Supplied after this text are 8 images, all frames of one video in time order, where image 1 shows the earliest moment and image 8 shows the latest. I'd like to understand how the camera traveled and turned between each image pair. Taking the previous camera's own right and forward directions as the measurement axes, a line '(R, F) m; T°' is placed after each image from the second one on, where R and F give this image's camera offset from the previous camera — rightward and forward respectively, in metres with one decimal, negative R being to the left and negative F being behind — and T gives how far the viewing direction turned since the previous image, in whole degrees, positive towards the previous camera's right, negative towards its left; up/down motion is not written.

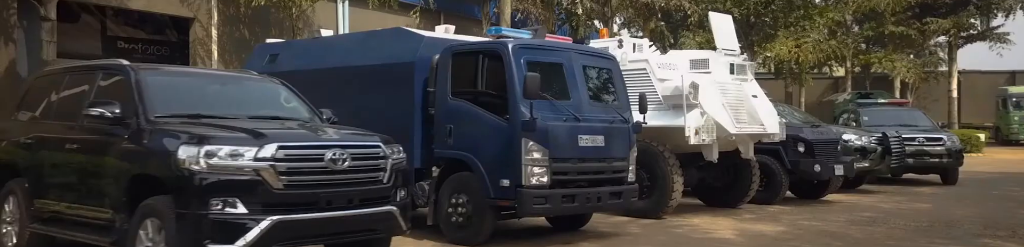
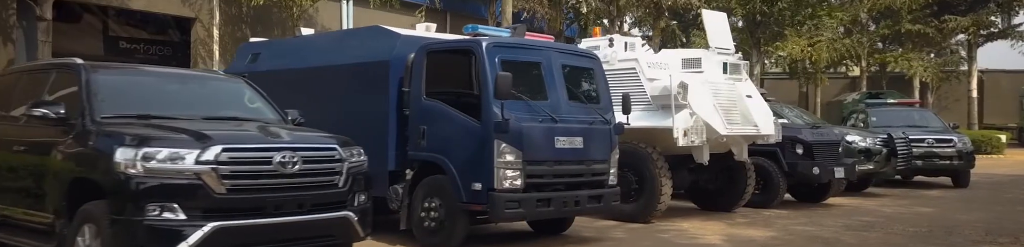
(+0.4, +0.2) m; -1°
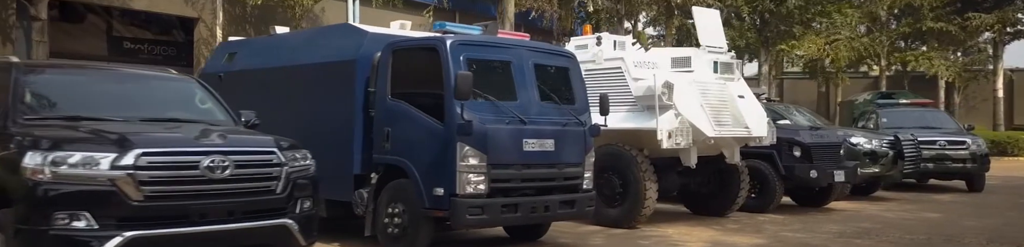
(+0.5, +0.3) m; -1°
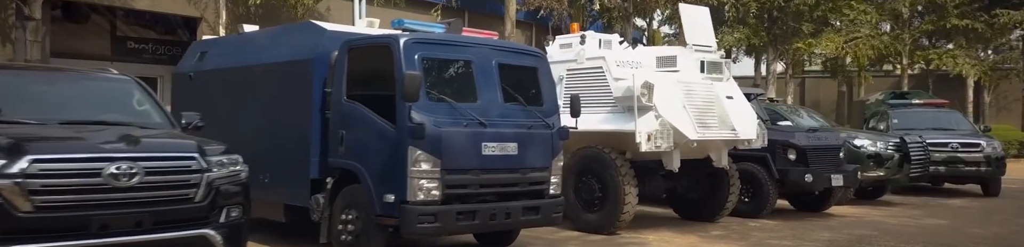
(+0.5, +0.3) m; -2°
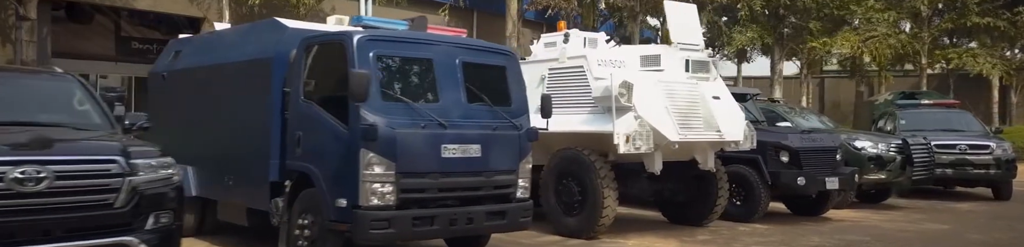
(+0.5, +0.2) m; -1°
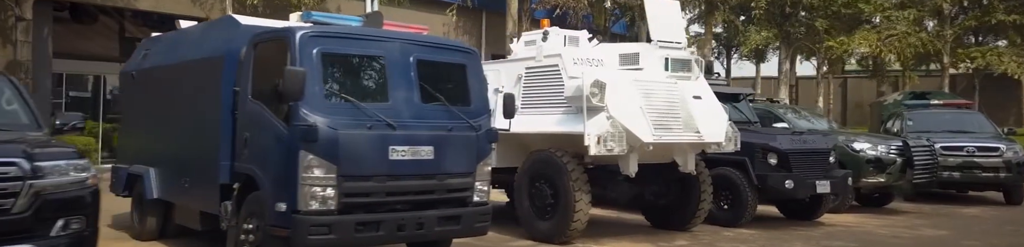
(+0.5, +0.3) m; -2°
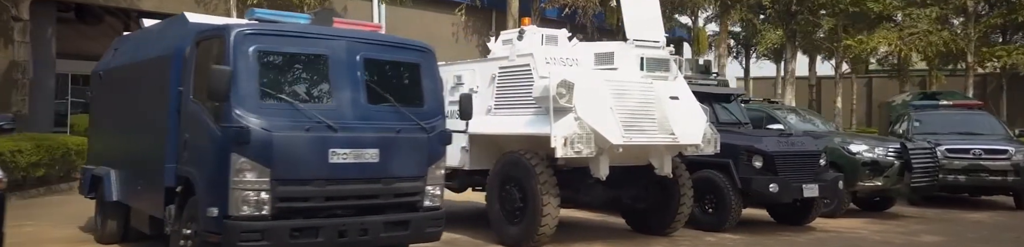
(+0.6, +0.3) m; -2°
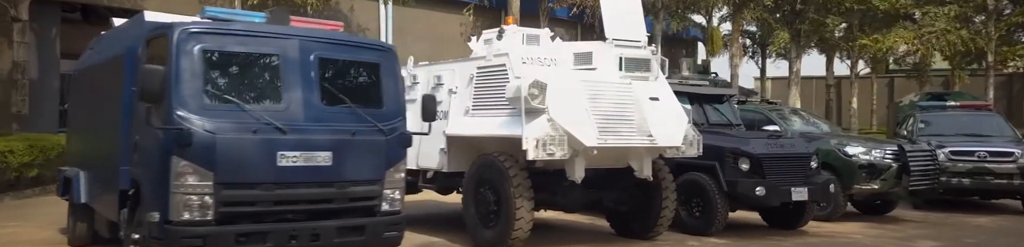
(+0.5, +0.2) m; -1°
